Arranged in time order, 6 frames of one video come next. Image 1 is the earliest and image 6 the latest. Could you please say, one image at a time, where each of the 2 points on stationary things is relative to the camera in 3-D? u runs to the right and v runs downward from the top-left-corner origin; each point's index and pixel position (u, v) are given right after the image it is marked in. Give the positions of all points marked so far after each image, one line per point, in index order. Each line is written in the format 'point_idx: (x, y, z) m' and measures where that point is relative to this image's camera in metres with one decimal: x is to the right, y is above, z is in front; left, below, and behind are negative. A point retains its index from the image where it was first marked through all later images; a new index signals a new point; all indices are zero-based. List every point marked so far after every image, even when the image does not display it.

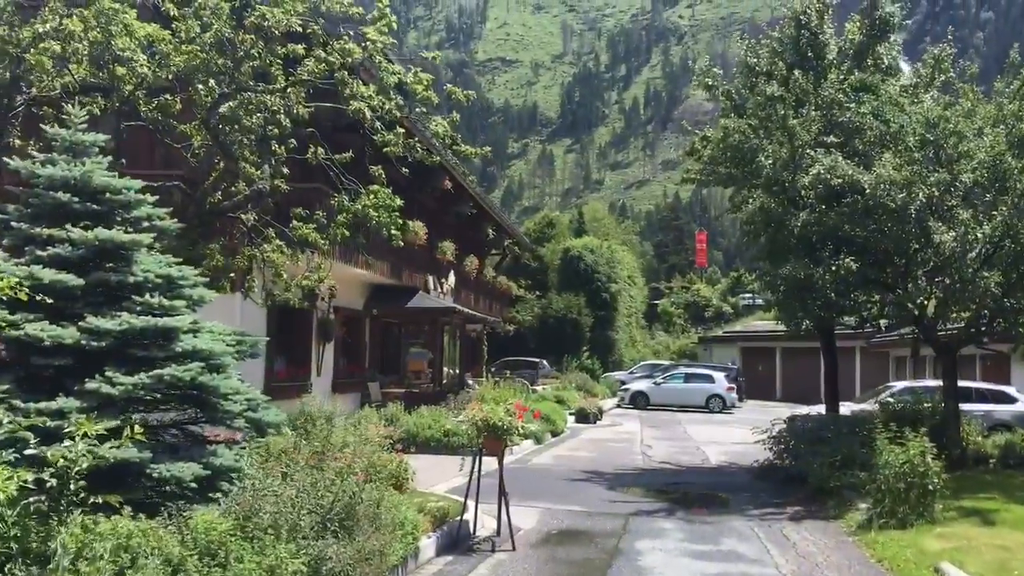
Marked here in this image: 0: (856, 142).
0: (+5.0, +2.1, +14.4) m
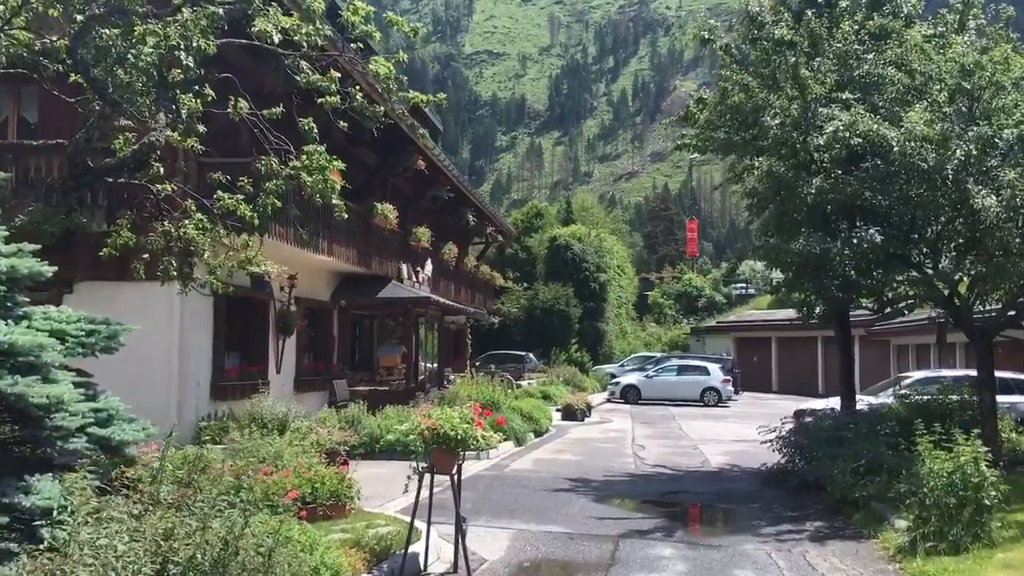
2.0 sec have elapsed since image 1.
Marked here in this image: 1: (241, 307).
0: (+4.6, +2.4, +12.5) m
1: (-5.2, -0.3, +18.8) m
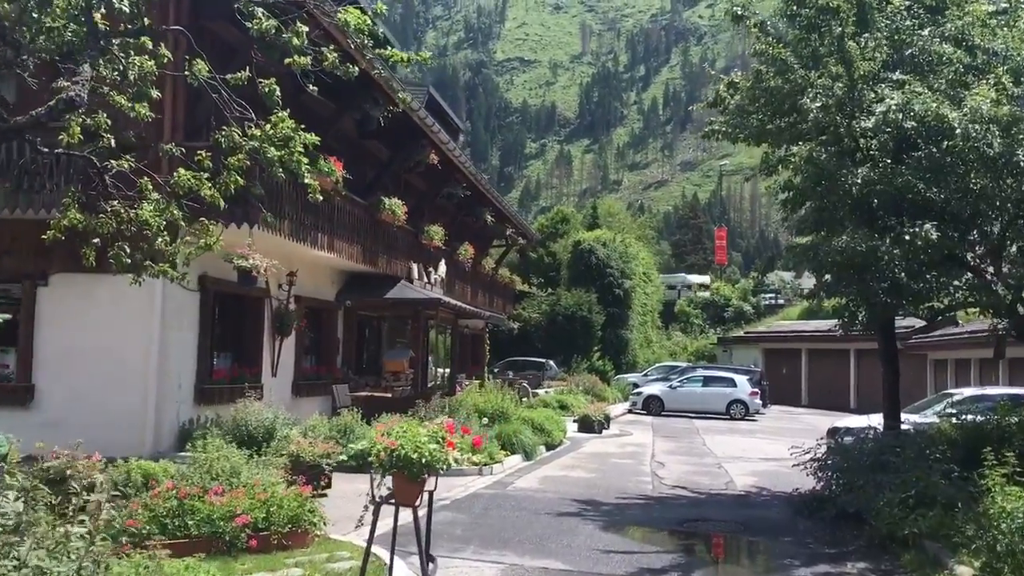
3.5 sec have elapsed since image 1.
0: (+4.7, +2.3, +11.0) m
1: (-5.0, -0.3, +17.6) m
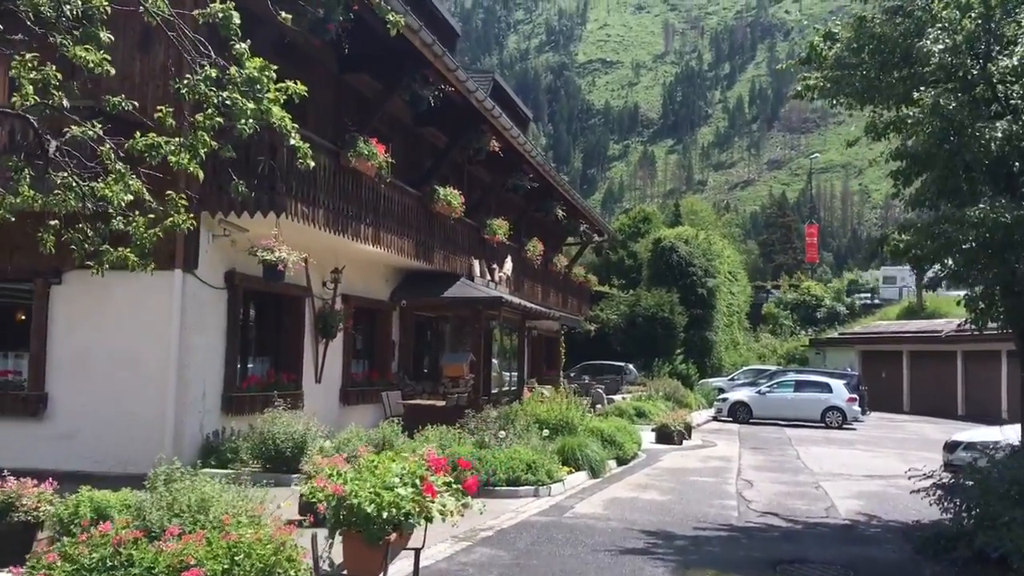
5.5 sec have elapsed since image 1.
0: (+5.1, +2.5, +8.7) m
1: (-3.9, -0.2, +16.1) m
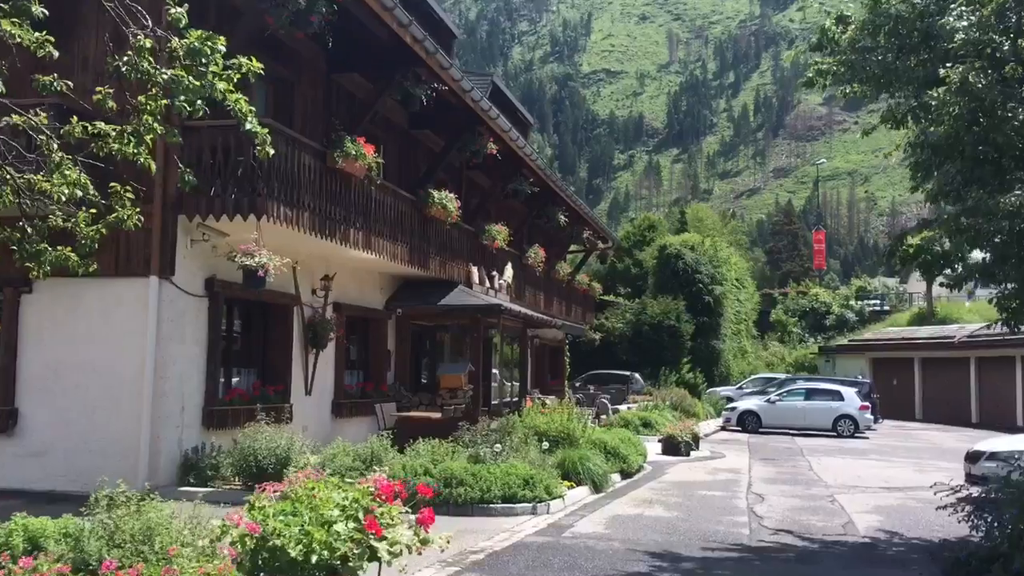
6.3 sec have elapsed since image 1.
0: (+5.0, +2.5, +7.9) m
1: (-4.0, -0.4, +15.3) m
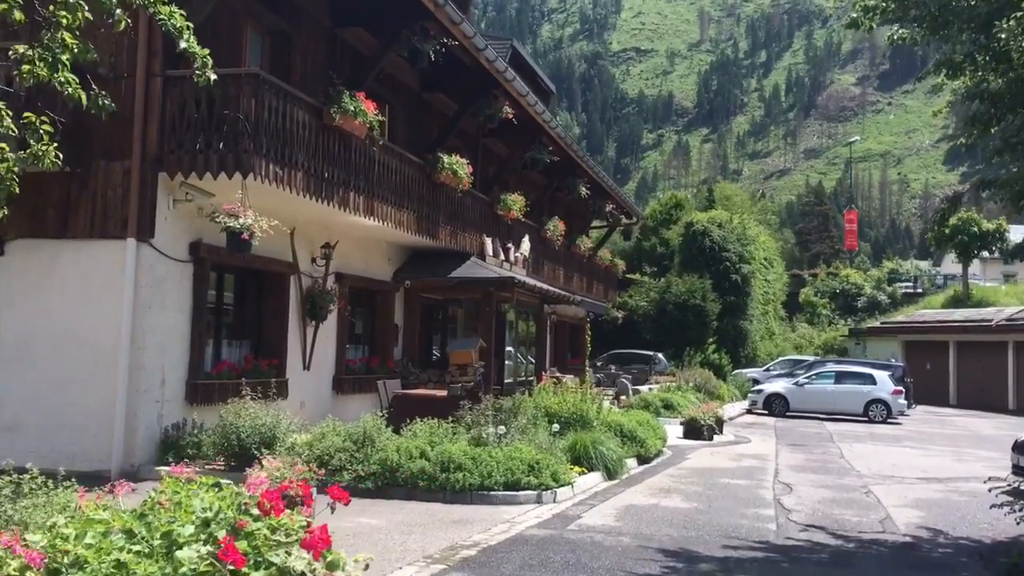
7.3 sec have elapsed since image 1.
0: (+5.0, +2.7, +6.6) m
1: (-3.8, +0.1, +14.4) m
